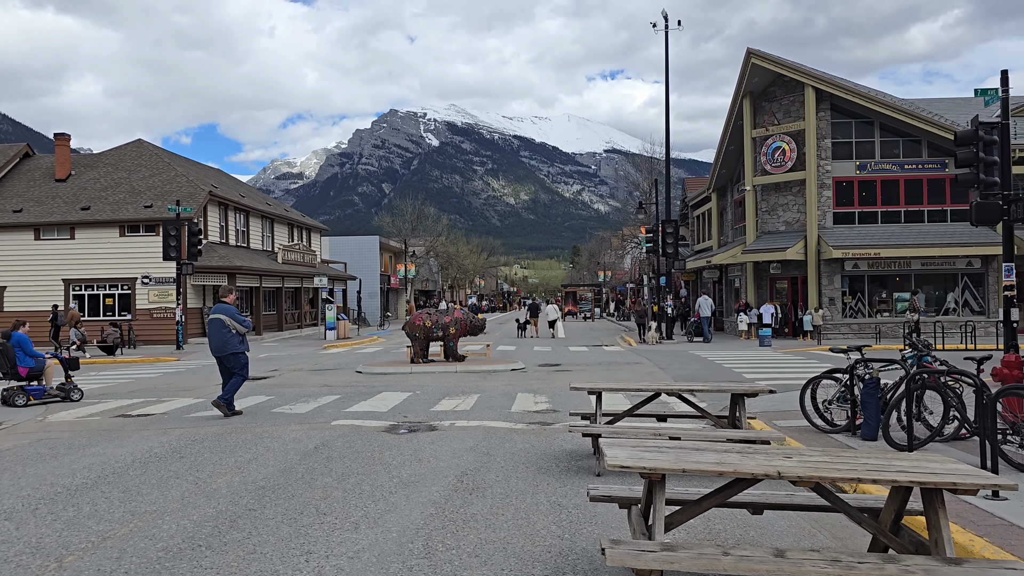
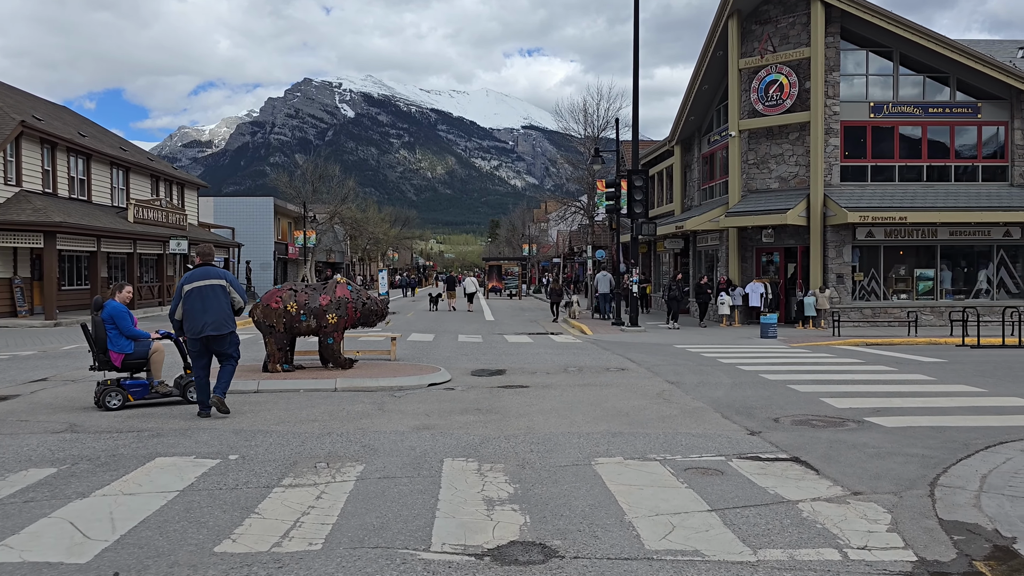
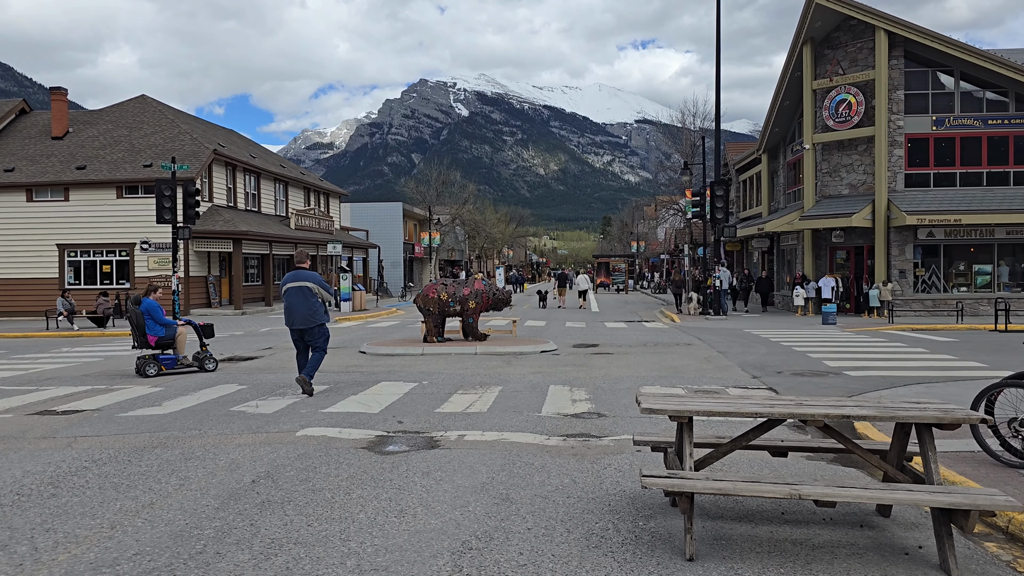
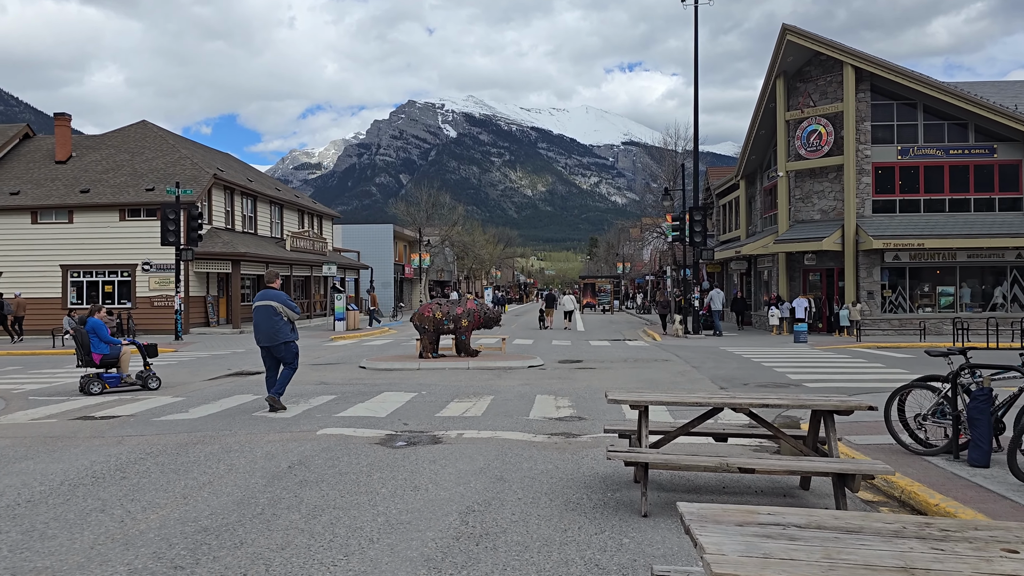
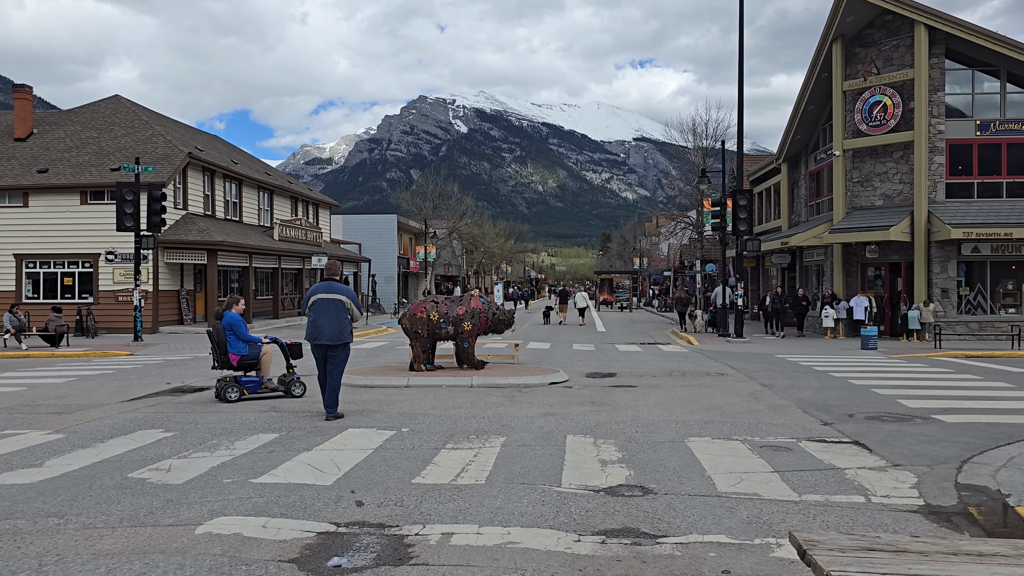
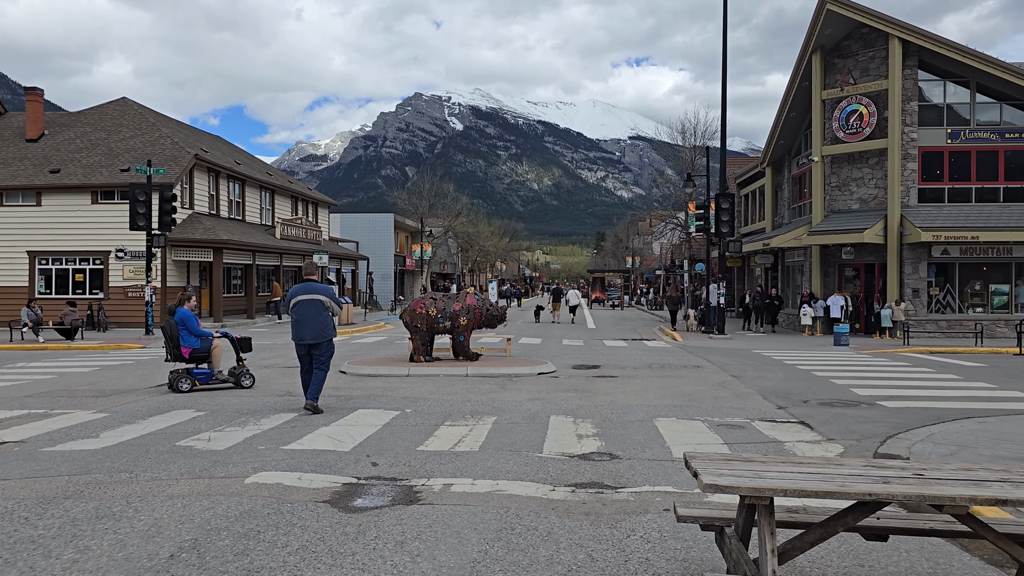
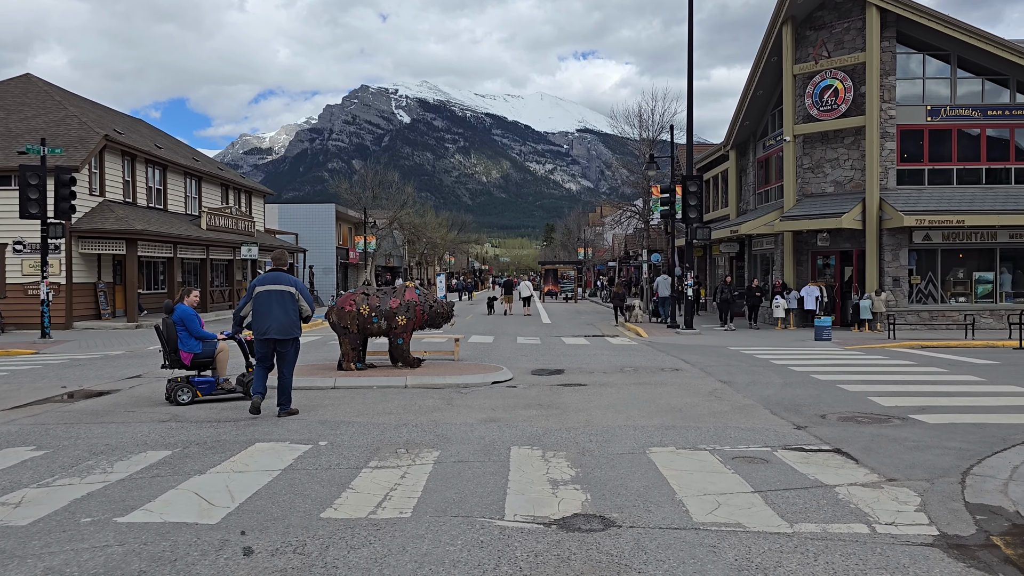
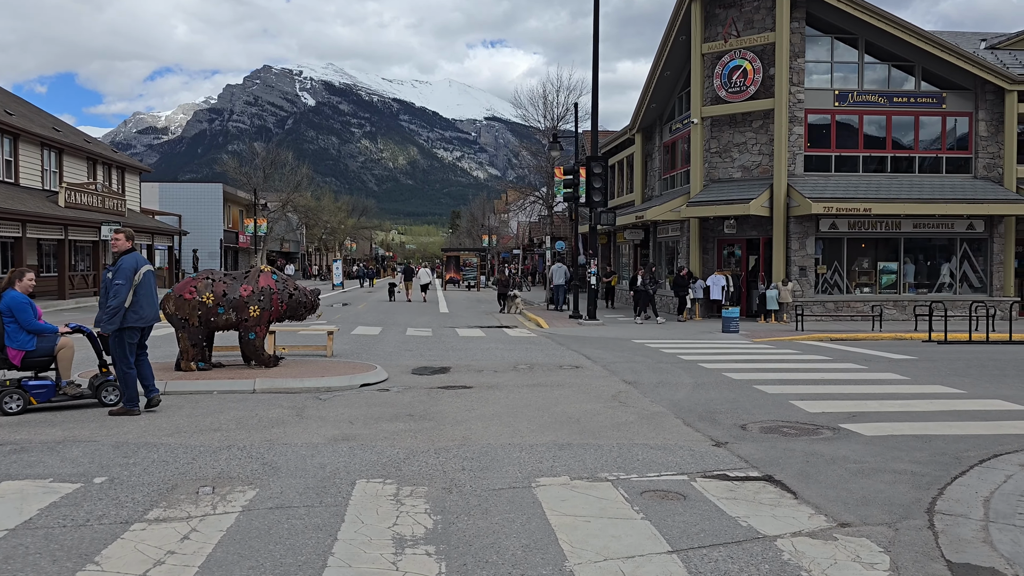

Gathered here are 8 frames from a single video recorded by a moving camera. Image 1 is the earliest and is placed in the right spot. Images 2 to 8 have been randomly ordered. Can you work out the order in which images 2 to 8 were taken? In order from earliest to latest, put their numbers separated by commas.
4, 3, 6, 5, 7, 2, 8
